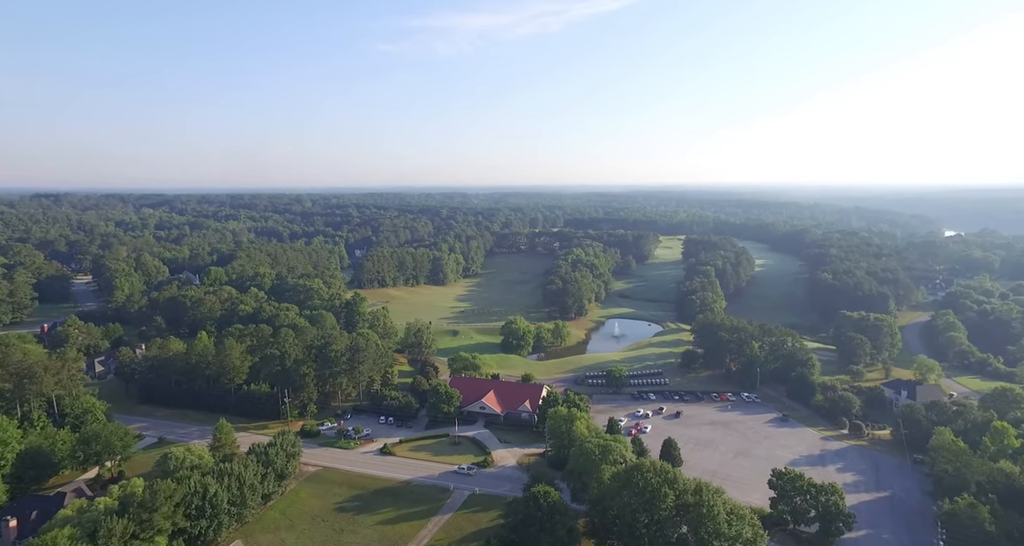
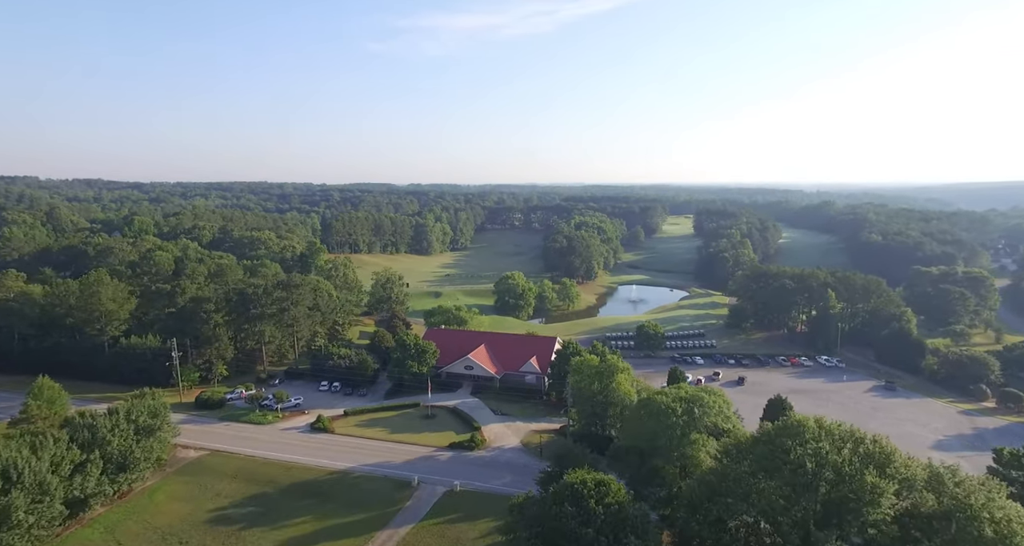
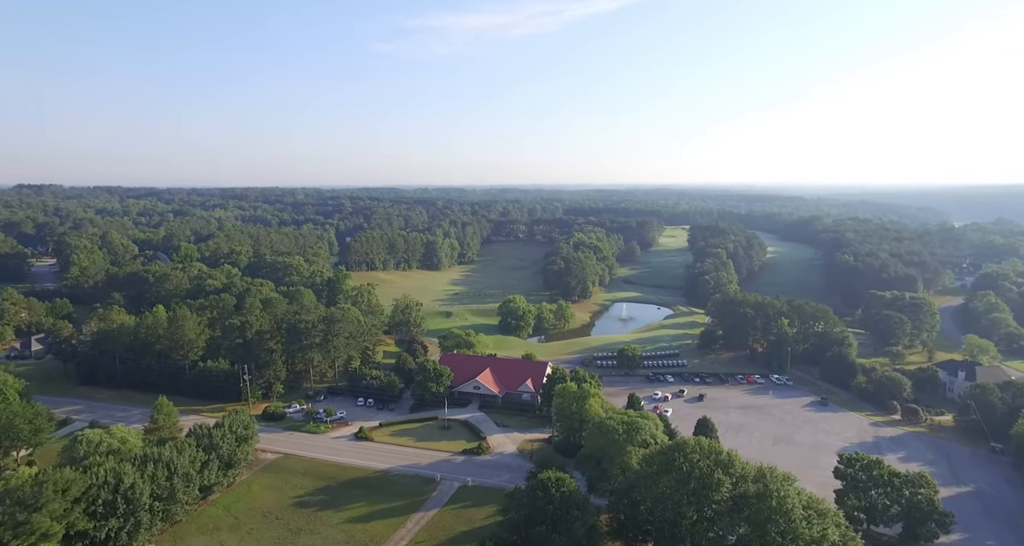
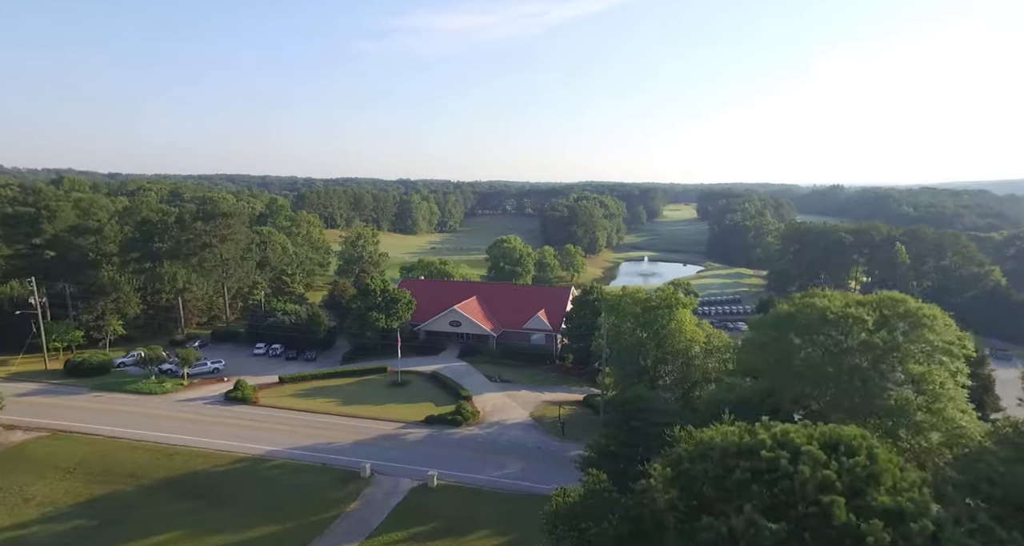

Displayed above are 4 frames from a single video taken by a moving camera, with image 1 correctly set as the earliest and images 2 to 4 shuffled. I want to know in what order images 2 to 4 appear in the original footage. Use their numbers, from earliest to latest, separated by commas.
3, 2, 4
